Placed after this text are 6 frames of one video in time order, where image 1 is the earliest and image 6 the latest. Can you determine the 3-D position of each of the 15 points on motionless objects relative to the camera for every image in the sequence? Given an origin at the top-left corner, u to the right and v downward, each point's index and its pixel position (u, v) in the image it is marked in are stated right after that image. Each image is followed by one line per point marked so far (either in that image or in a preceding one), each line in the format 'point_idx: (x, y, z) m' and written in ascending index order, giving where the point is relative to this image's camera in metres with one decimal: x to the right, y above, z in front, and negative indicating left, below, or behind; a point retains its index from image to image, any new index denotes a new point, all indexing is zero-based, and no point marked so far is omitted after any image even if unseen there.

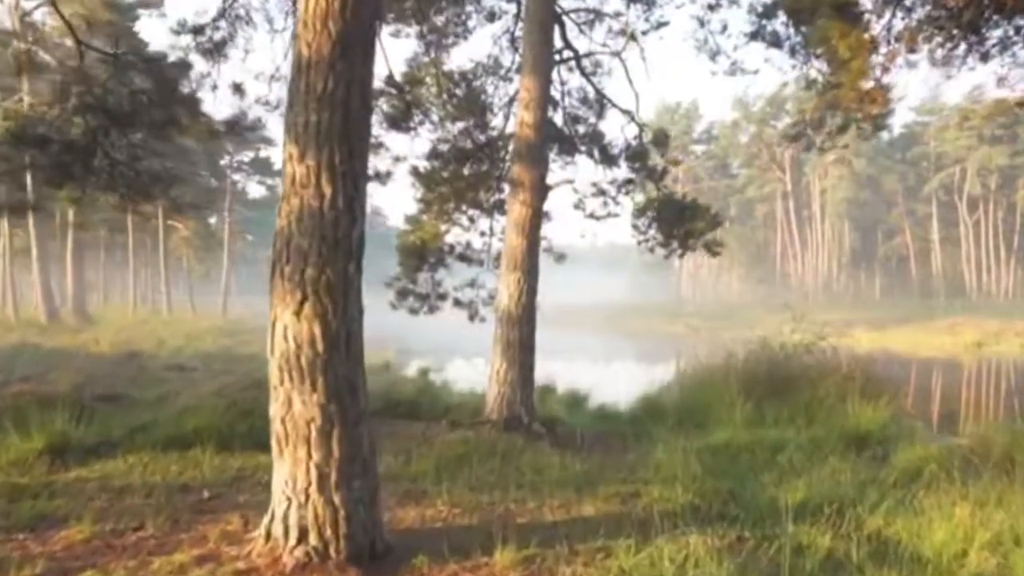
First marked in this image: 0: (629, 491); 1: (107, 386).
0: (+0.7, -1.2, +5.7) m
1: (-4.5, -1.1, +10.6) m
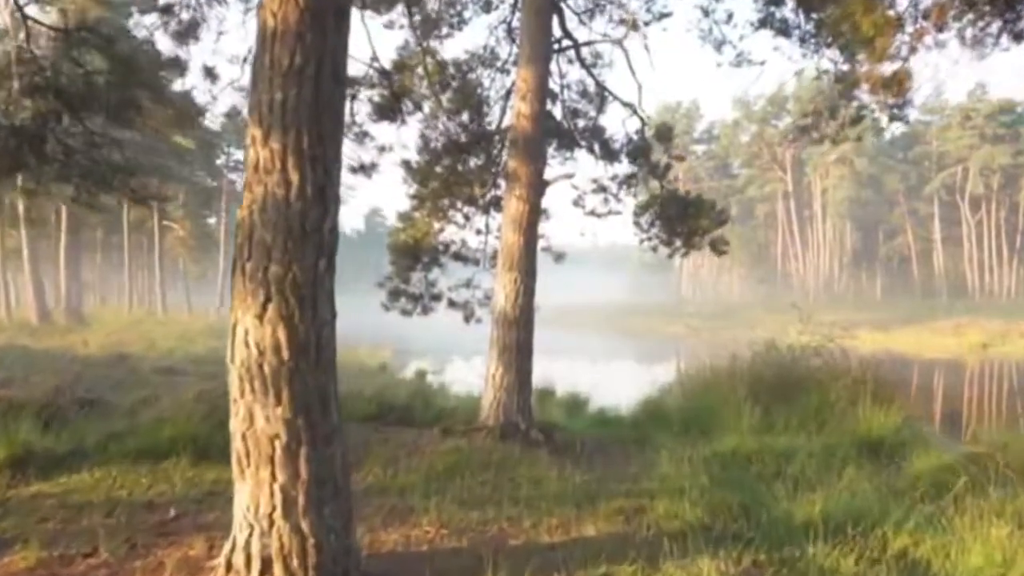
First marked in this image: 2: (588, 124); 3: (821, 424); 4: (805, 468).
0: (+0.7, -1.2, +5.3) m
1: (-4.6, -1.1, +10.2) m
2: (+0.8, +1.8, +10.4) m
3: (+3.0, -1.3, +9.3) m
4: (+2.2, -1.4, +7.1) m
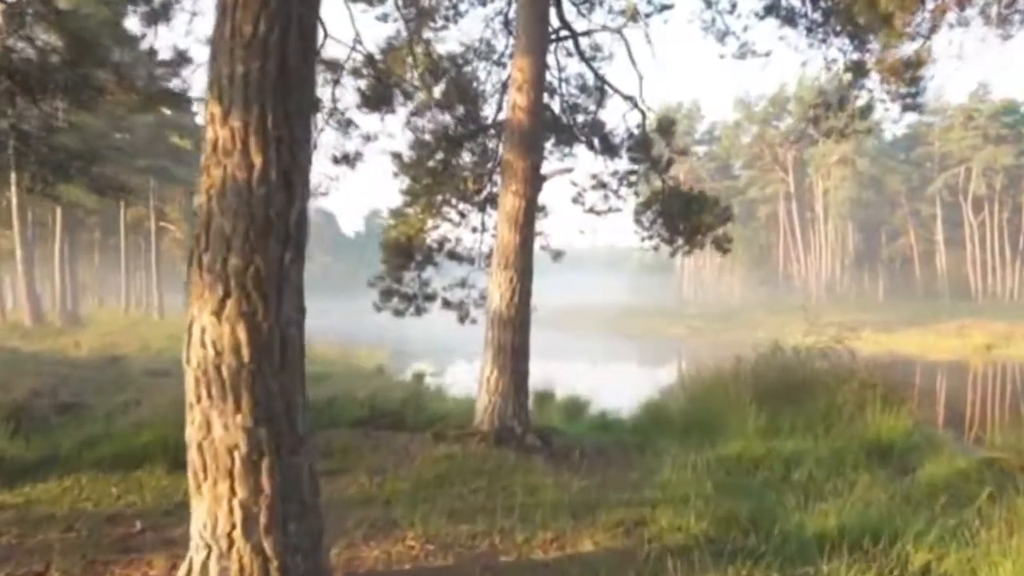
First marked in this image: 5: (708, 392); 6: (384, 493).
0: (+0.6, -1.2, +5.0) m
1: (-4.6, -1.1, +9.9) m
2: (+0.8, +1.8, +10.1) m
3: (+3.0, -1.3, +8.9) m
4: (+2.2, -1.4, +6.8) m
5: (+2.2, -1.1, +10.5) m
6: (-0.7, -1.2, +5.4) m
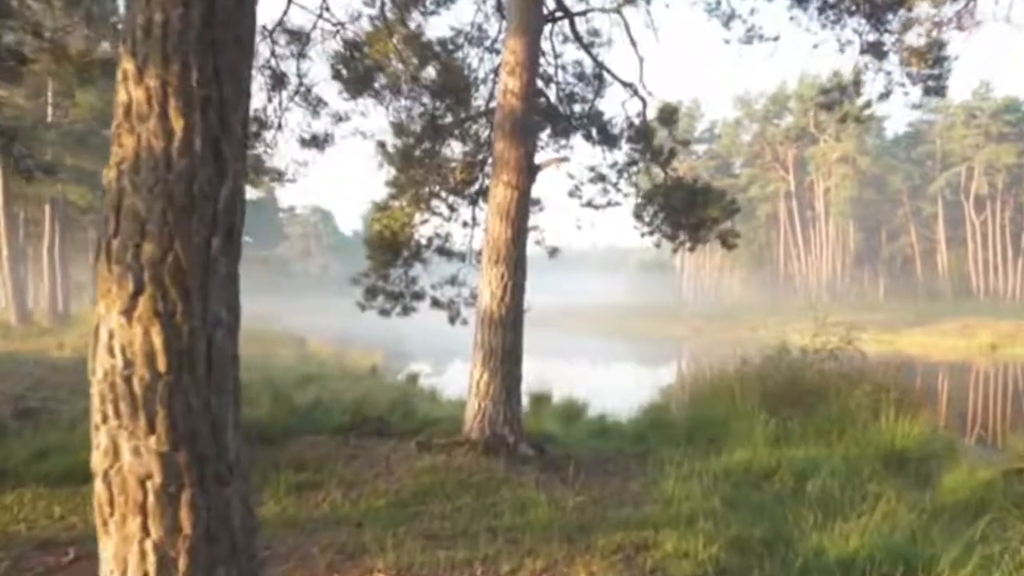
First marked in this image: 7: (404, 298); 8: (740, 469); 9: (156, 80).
0: (+0.6, -1.2, +4.5) m
1: (-4.7, -1.1, +9.4) m
2: (+0.7, +1.8, +9.5) m
3: (+2.9, -1.3, +8.4) m
4: (+2.1, -1.3, +6.3) m
5: (+2.1, -1.1, +10.0) m
6: (-0.8, -1.1, +4.9) m
7: (-1.0, -0.1, +9.1) m
8: (+1.7, -1.3, +6.9) m
9: (-0.9, +0.5, +2.4) m
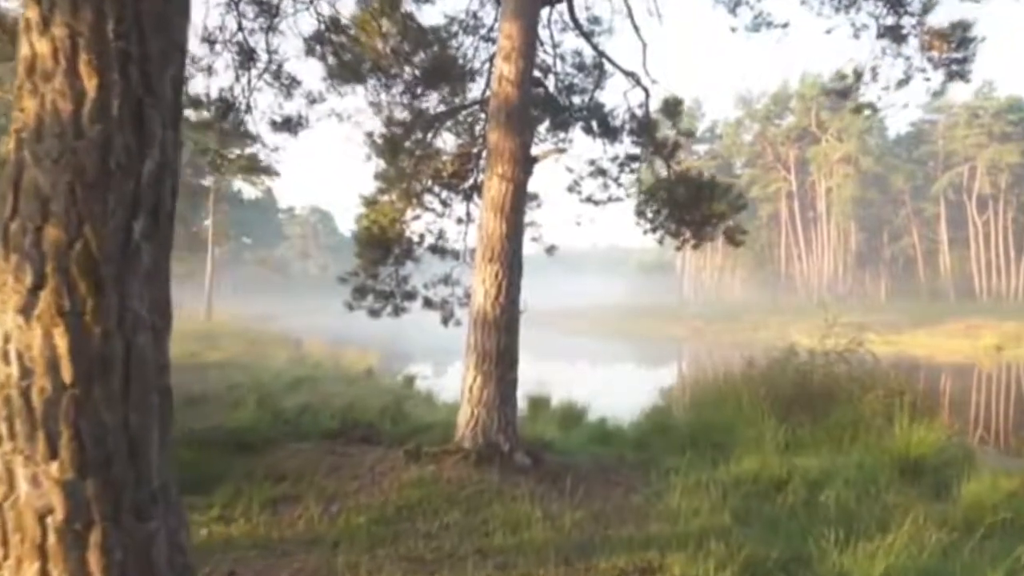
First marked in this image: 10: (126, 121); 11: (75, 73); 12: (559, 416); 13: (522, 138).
0: (+0.5, -1.2, +4.0) m
1: (-4.7, -1.1, +9.0) m
2: (+0.7, +1.8, +9.1) m
3: (+2.9, -1.3, +8.0) m
4: (+2.1, -1.3, +5.9) m
5: (+2.1, -1.1, +9.5) m
6: (-0.8, -1.1, +4.4) m
7: (-1.1, -0.1, +8.7) m
8: (+1.6, -1.3, +6.5) m
9: (-0.9, +0.5, +2.0) m
10: (-0.8, +0.4, +2.0) m
11: (-0.9, +0.4, +2.0) m
12: (+0.5, -1.4, +10.4) m
13: (+0.1, +1.1, +6.8) m
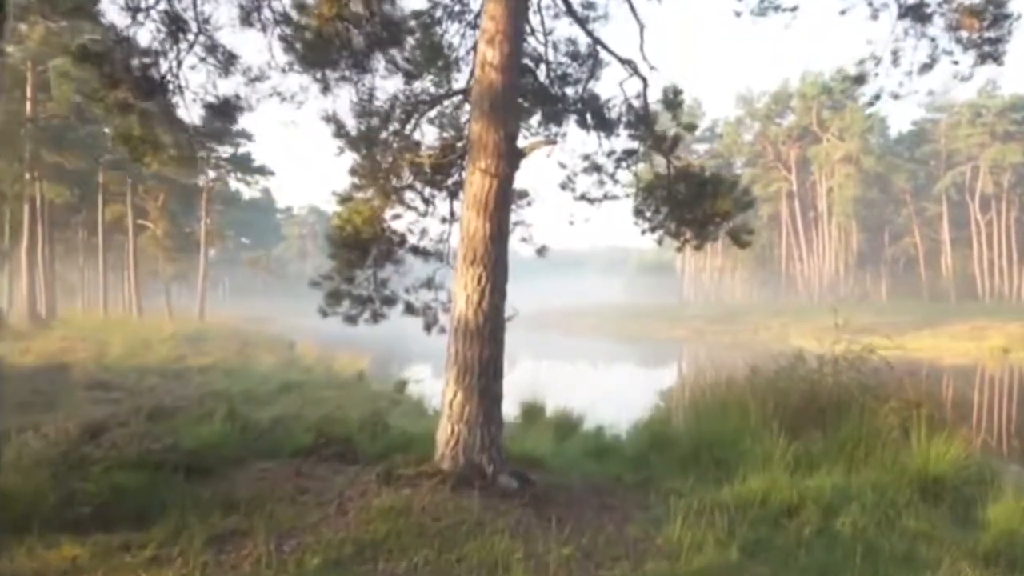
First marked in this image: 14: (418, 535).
0: (+0.4, -1.2, +3.4) m
1: (-4.8, -1.1, +8.4) m
2: (+0.6, +1.8, +8.5) m
3: (+2.8, -1.3, +7.4) m
4: (+2.0, -1.4, +5.3) m
5: (+2.0, -1.2, +8.9) m
6: (-0.9, -1.2, +3.8) m
7: (-1.2, -0.1, +8.1) m
8: (+1.5, -1.3, +5.9) m
9: (-1.0, +0.5, +1.4) m
10: (-0.9, +0.3, +1.4) m
11: (-1.0, +0.4, +1.4) m
12: (+0.4, -1.5, +9.8) m
13: (0.0, +1.0, +6.2) m
14: (-0.5, -1.2, +4.6) m
